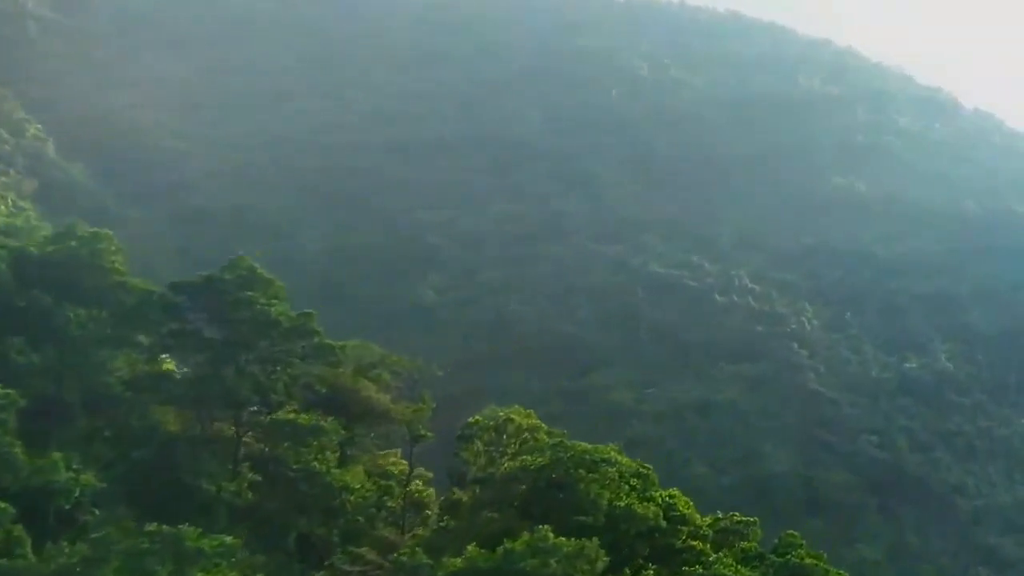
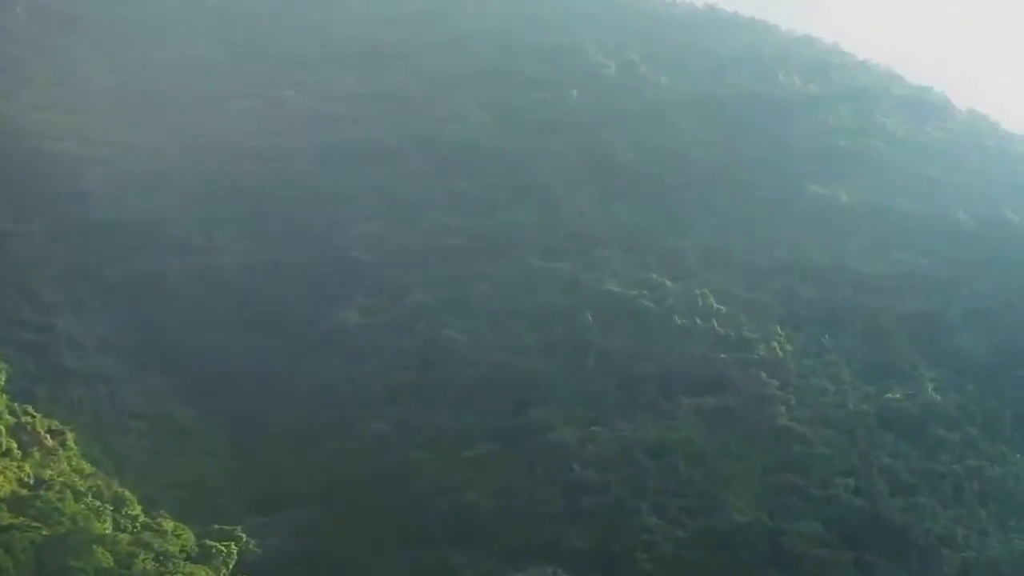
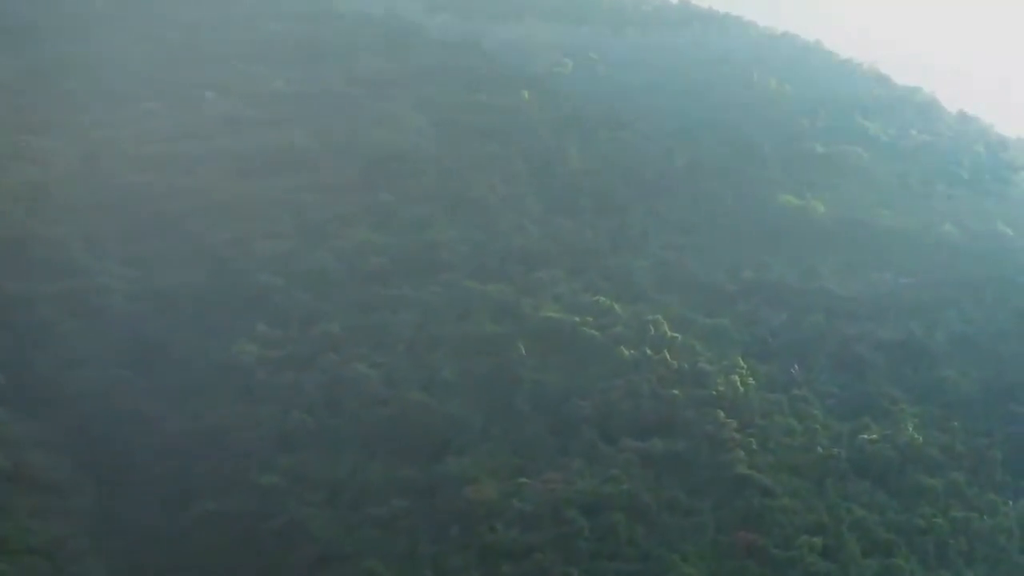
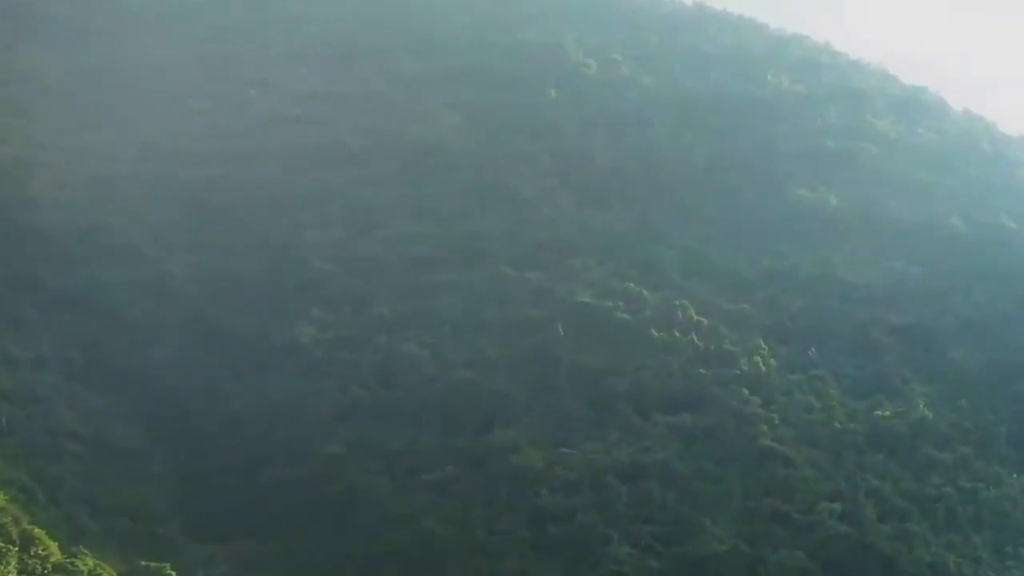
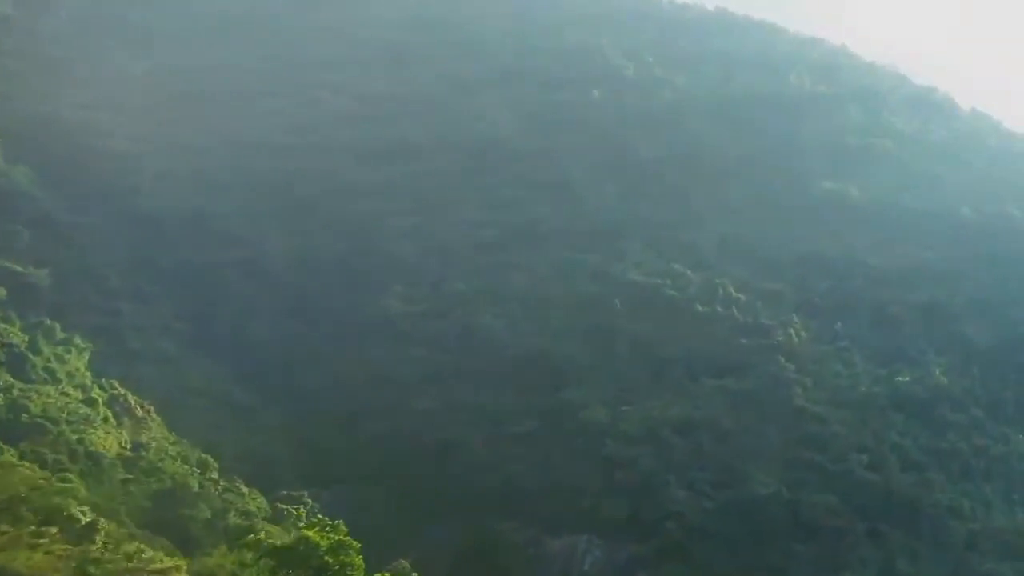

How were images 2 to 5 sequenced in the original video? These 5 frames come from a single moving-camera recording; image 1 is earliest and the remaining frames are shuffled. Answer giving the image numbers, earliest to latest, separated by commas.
5, 2, 4, 3
